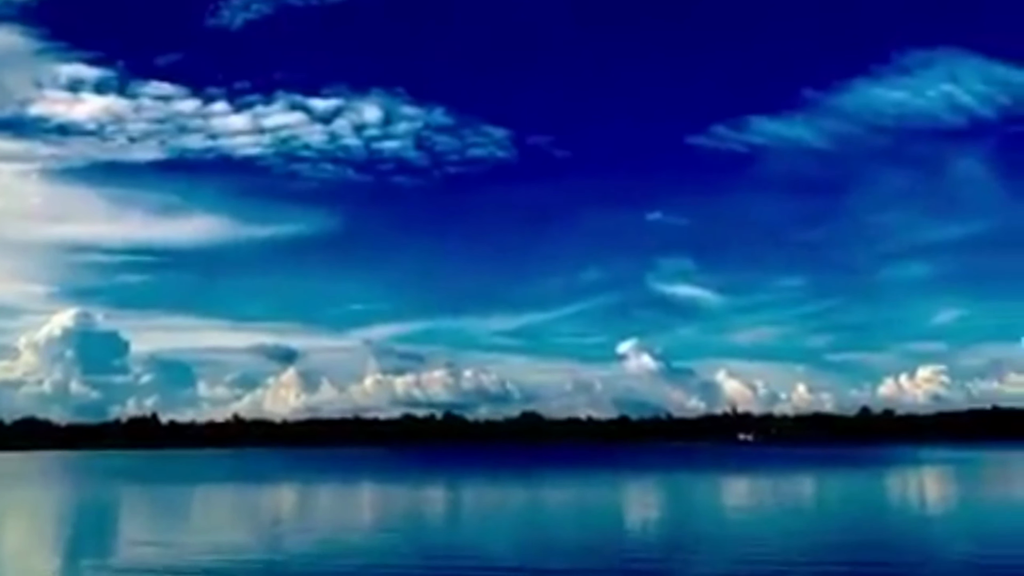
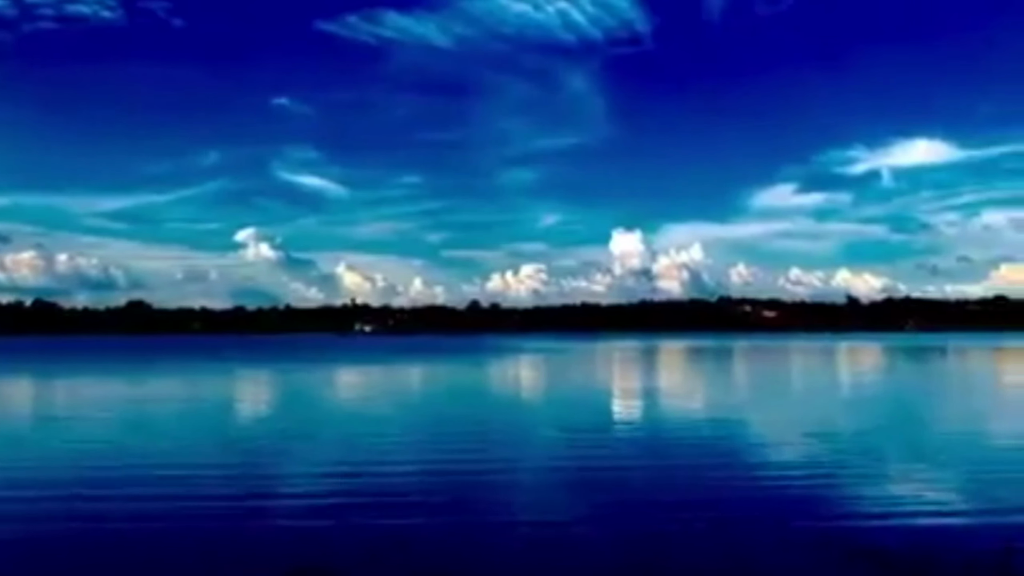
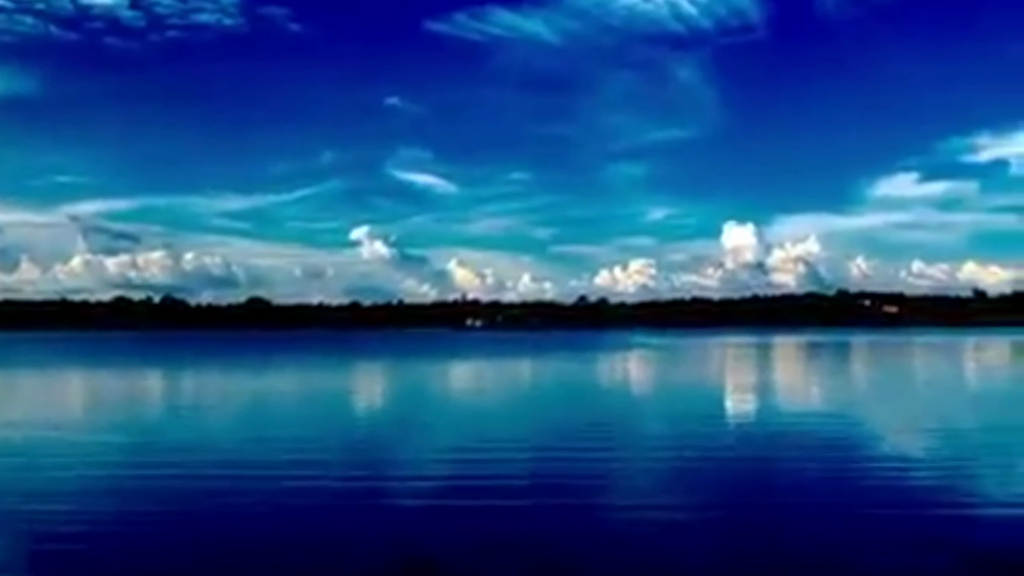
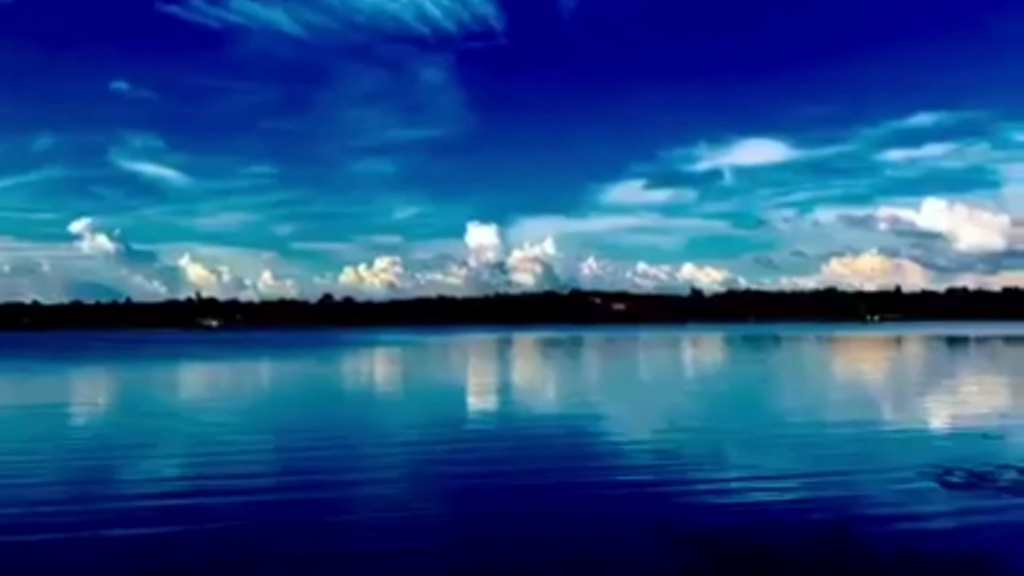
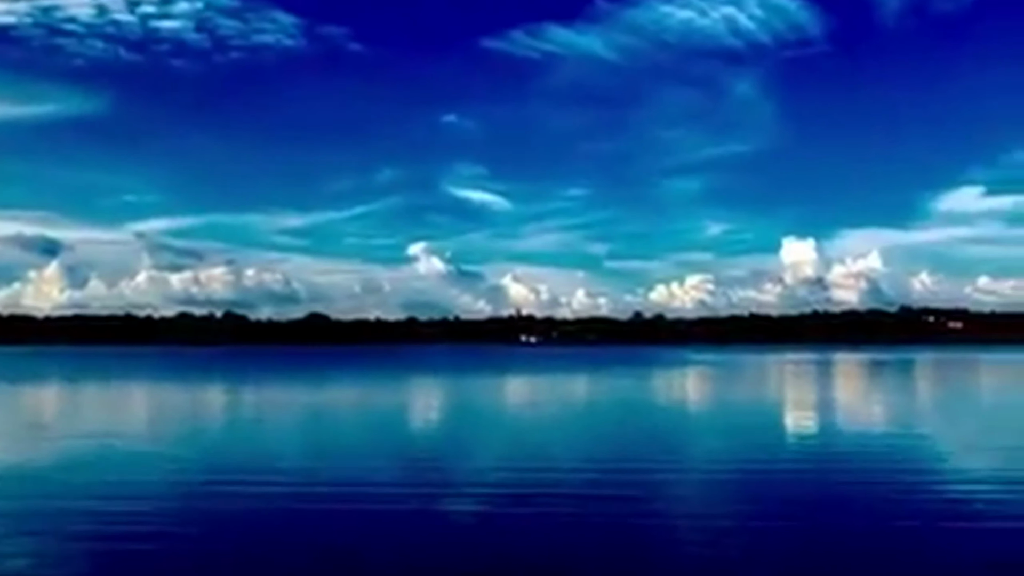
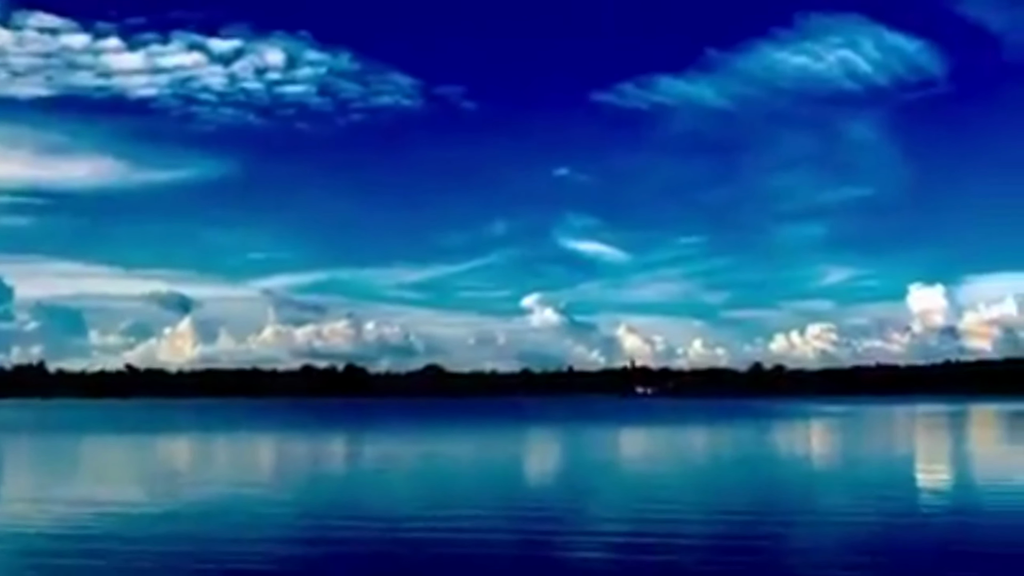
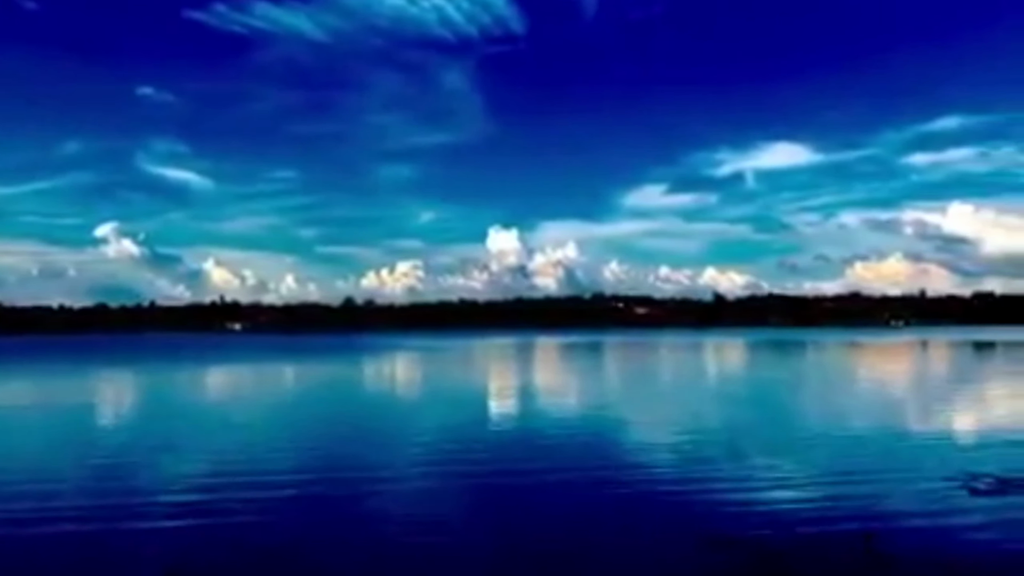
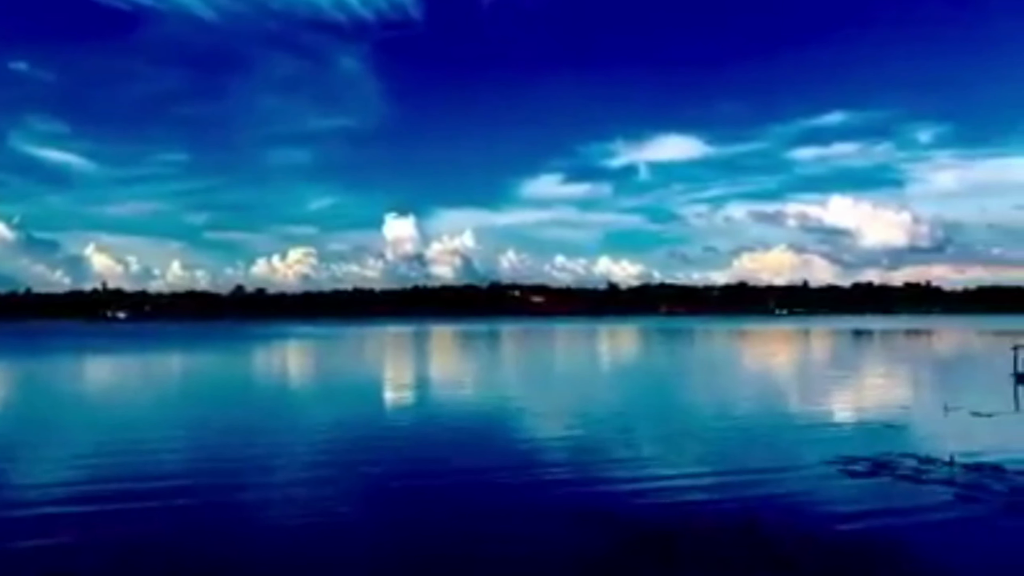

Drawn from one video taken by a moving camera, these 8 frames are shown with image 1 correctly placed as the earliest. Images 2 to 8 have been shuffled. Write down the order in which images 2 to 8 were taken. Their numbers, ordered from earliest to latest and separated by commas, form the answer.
6, 5, 3, 2, 7, 4, 8
